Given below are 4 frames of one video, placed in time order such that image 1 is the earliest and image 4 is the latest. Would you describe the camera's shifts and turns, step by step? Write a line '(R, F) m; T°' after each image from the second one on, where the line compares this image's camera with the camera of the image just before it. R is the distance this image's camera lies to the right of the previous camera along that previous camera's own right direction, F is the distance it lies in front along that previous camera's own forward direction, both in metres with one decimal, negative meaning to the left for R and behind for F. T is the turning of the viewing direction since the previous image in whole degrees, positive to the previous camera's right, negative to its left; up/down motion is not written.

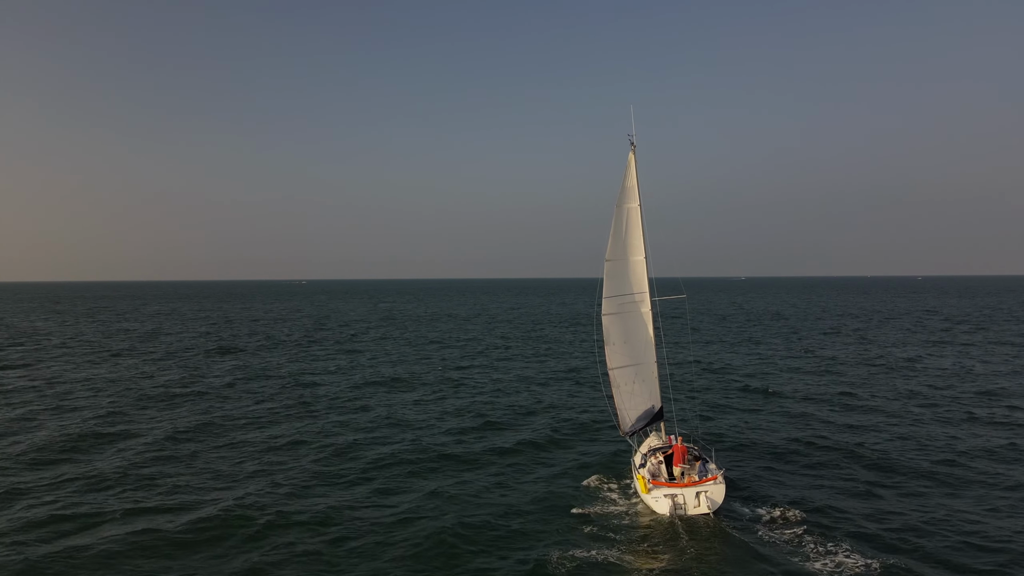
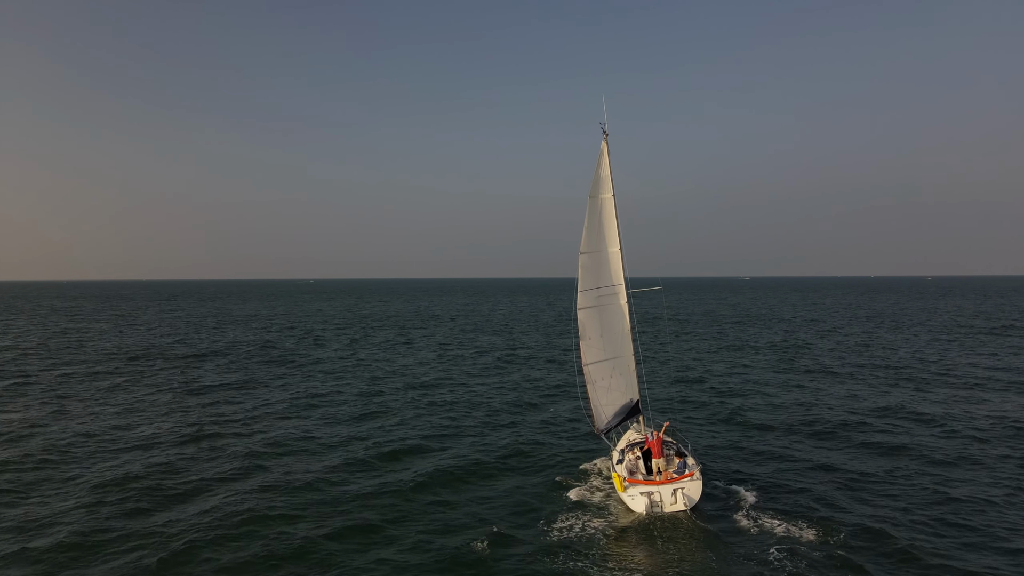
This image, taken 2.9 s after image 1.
(+5.1, +0.3) m; 0°
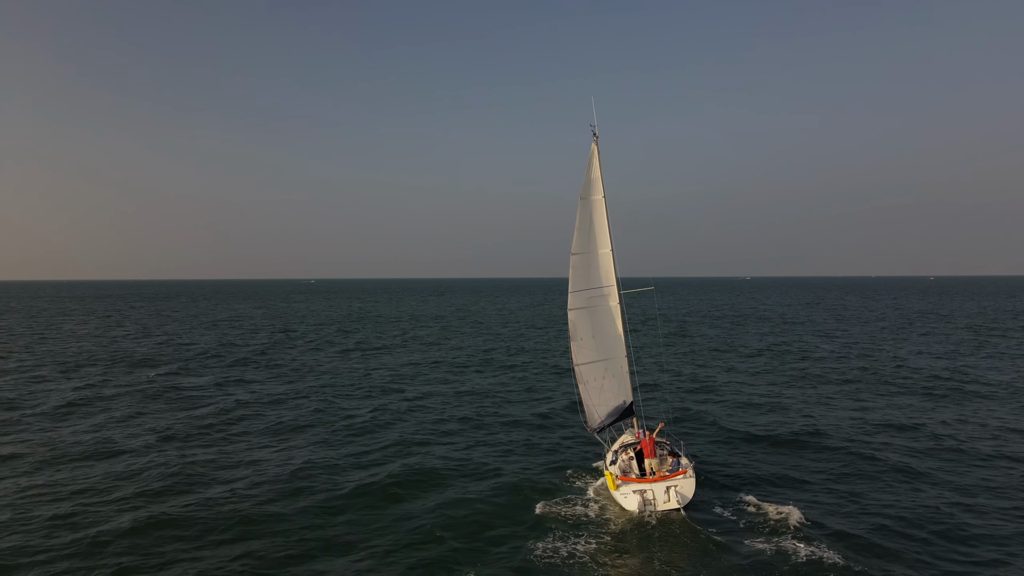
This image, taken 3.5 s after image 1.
(+1.9, +0.2) m; 0°
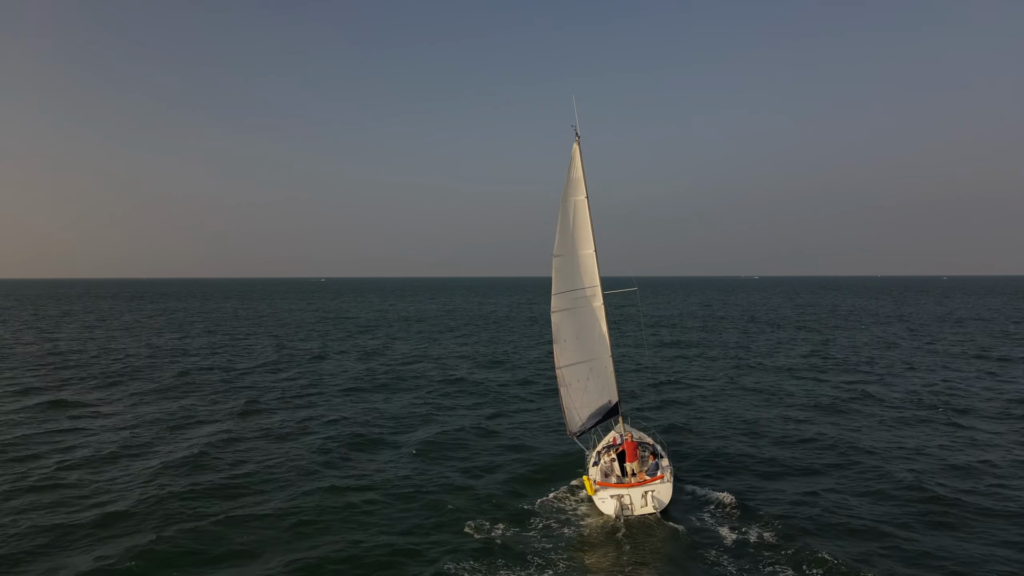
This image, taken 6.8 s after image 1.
(+3.7, -0.7) m; 0°
